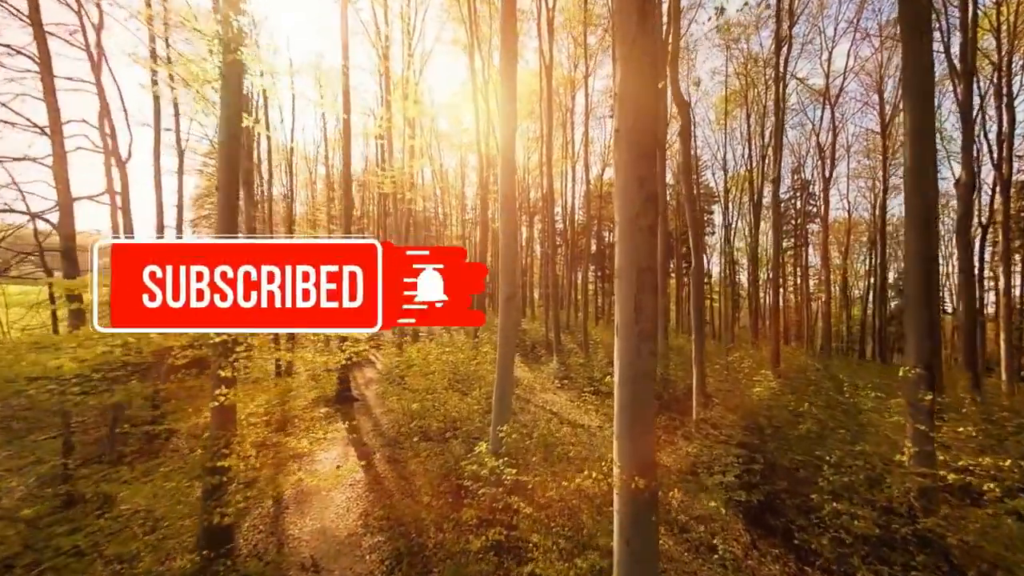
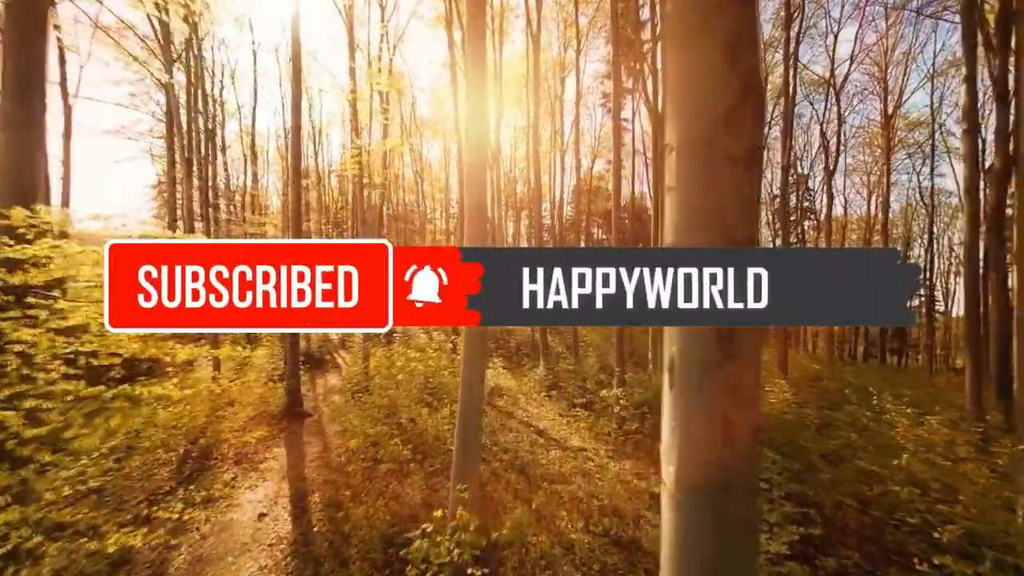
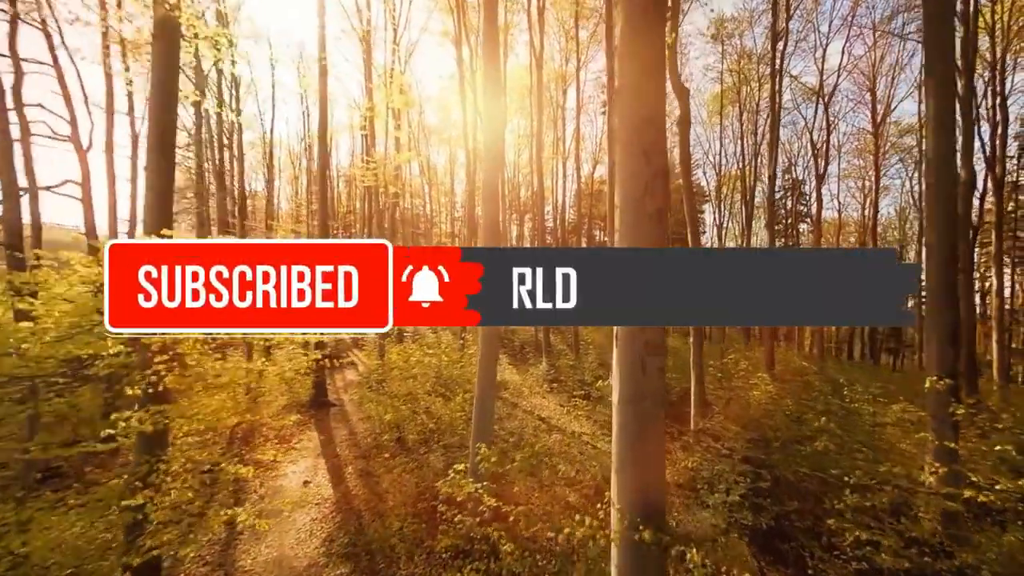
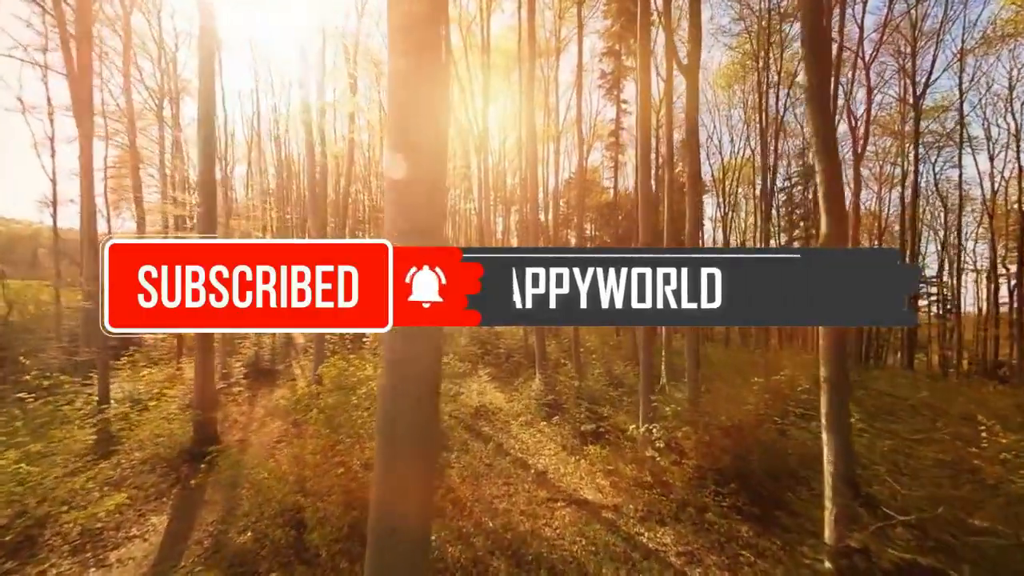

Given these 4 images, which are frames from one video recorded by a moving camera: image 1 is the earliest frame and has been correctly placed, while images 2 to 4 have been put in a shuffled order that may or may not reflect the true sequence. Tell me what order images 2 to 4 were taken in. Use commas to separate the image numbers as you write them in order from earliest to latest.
3, 2, 4
